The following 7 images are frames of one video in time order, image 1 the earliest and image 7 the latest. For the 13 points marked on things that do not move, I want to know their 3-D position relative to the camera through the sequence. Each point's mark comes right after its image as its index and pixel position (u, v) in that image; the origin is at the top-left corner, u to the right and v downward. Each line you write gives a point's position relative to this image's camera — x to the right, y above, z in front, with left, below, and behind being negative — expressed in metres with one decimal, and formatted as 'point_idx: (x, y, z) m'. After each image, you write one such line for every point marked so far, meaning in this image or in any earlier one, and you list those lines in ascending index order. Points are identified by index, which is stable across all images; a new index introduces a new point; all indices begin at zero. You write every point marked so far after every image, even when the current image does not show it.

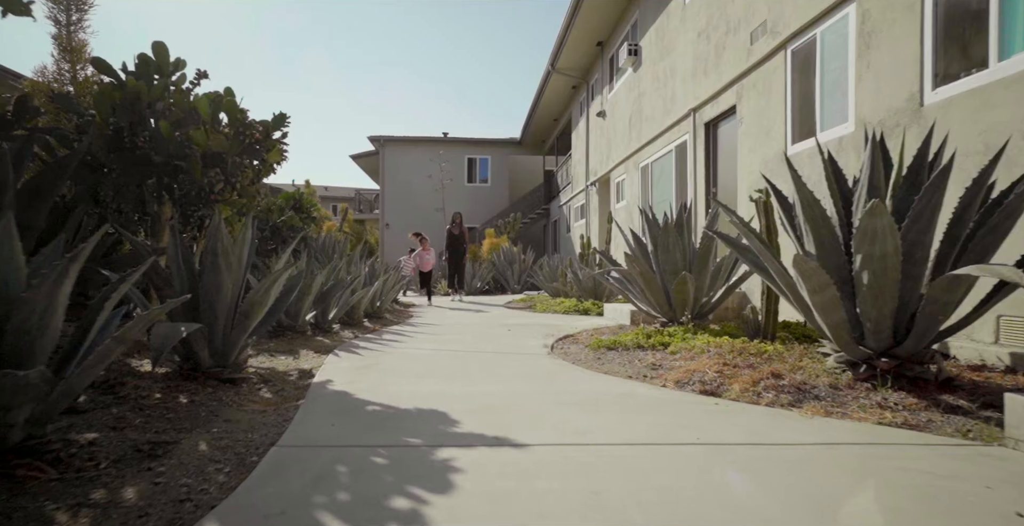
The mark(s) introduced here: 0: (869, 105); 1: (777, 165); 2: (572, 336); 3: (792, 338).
0: (+2.9, +1.3, +4.9) m
1: (+2.9, +1.1, +6.5) m
2: (+0.6, -0.8, +6.0) m
3: (+2.1, -0.6, +4.5) m
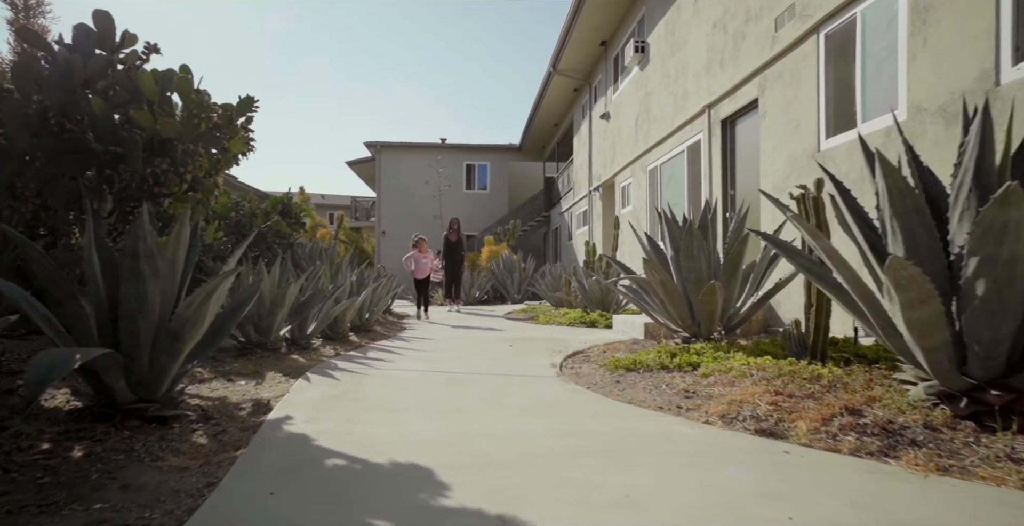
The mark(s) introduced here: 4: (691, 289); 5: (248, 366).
0: (+2.9, +1.2, +4.2) m
1: (+2.9, +1.0, +5.9) m
2: (+0.7, -0.8, +5.3) m
3: (+2.1, -0.6, +3.8) m
4: (+1.5, -0.2, +5.1) m
5: (-1.8, -0.7, +4.1) m
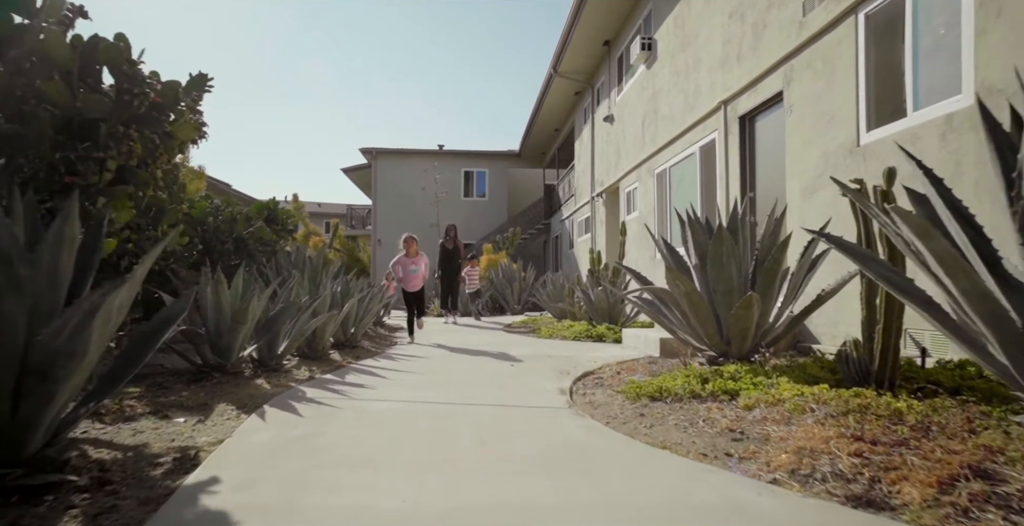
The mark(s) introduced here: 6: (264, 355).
0: (+3.0, +1.2, +3.6) m
1: (+2.9, +0.9, +5.3) m
2: (+0.7, -0.9, +4.6) m
3: (+2.1, -0.6, +3.1) m
4: (+1.5, -0.3, +4.4) m
5: (-1.8, -0.8, +3.4) m
6: (-1.9, -0.7, +4.5) m
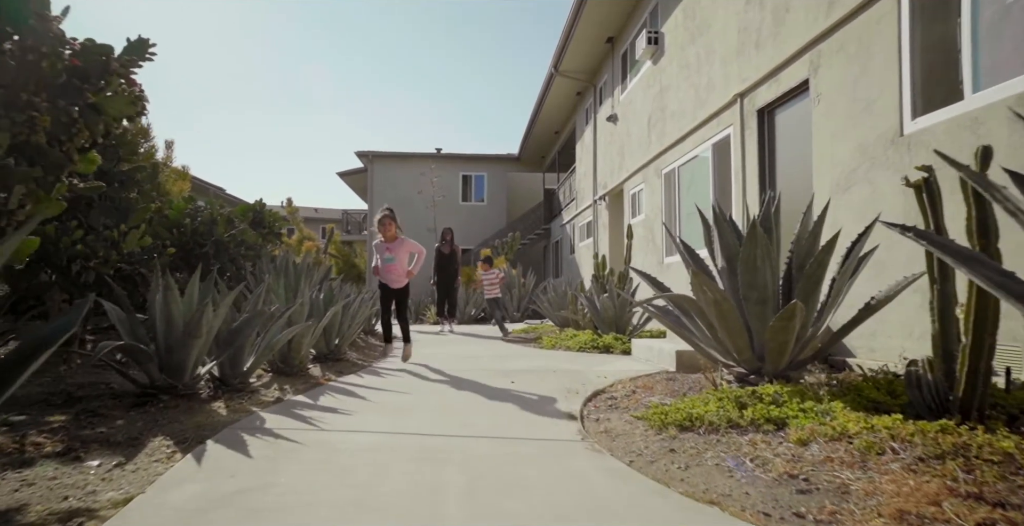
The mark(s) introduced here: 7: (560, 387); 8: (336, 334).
0: (+3.0, +1.2, +3.1) m
1: (+2.9, +0.9, +4.7) m
2: (+0.7, -0.9, +4.0) m
3: (+2.1, -0.7, +2.5) m
4: (+1.5, -0.3, +3.9) m
5: (-1.8, -0.8, +2.8) m
6: (-1.9, -0.7, +3.9) m
7: (+0.4, -0.9, +4.5) m
8: (-1.7, -0.7, +5.9) m
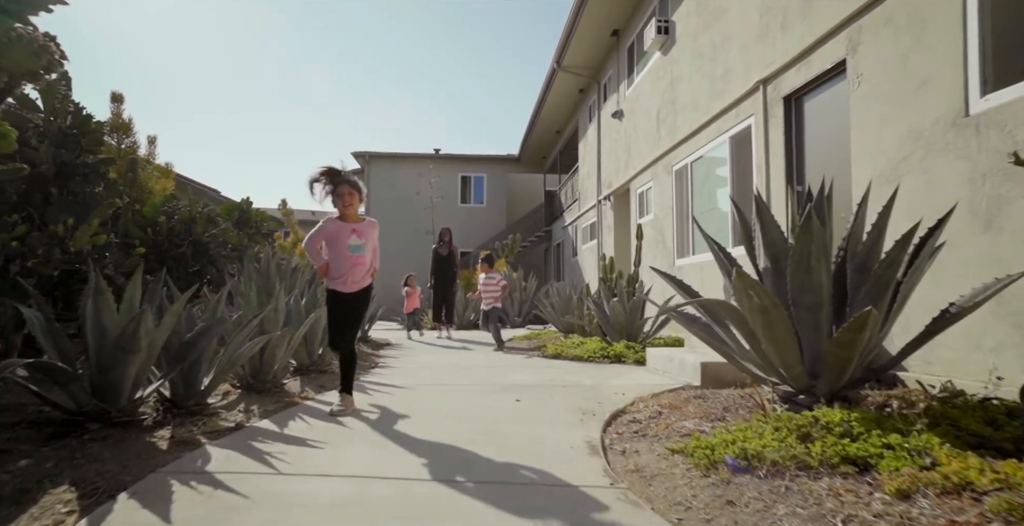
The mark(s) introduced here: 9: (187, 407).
0: (+3.0, +1.2, +2.5) m
1: (+3.0, +0.9, +4.1) m
2: (+0.7, -0.9, +3.4) m
3: (+2.2, -0.6, +1.9) m
4: (+1.6, -0.3, +3.2) m
5: (-1.8, -0.8, +2.2) m
6: (-1.8, -0.7, +3.3) m
7: (+0.4, -0.9, +3.9) m
8: (-1.7, -0.7, +5.3) m
9: (-1.8, -0.8, +3.3) m
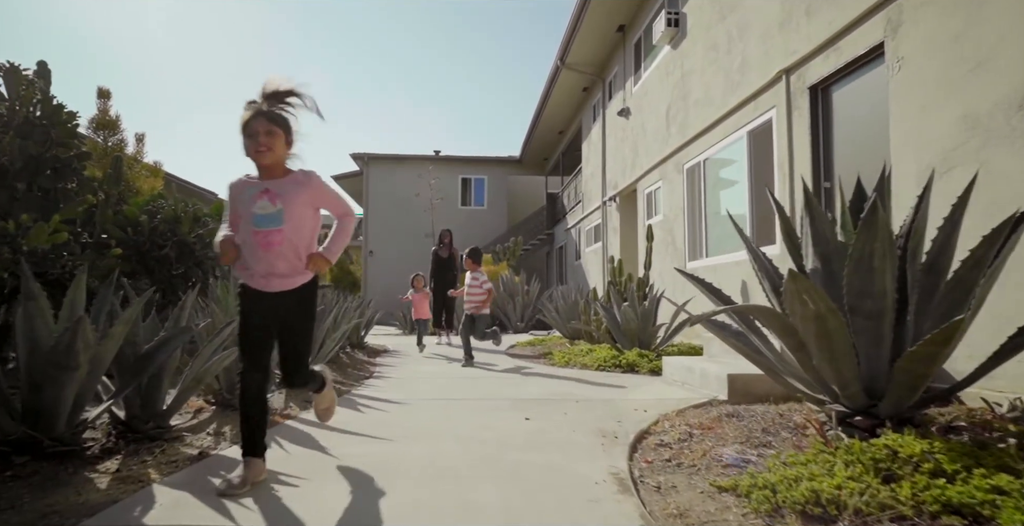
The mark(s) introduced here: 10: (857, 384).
0: (+3.1, +1.2, +2.0) m
1: (+3.0, +0.9, +3.6) m
2: (+0.8, -0.9, +3.0) m
3: (+2.2, -0.6, +1.5) m
4: (+1.6, -0.3, +2.8) m
5: (-1.7, -0.8, +1.7) m
6: (-1.8, -0.7, +2.8) m
7: (+0.5, -1.0, +3.5) m
8: (-1.7, -0.7, +4.8) m
9: (-1.7, -0.8, +2.8) m
10: (+1.6, -0.6, +2.8) m
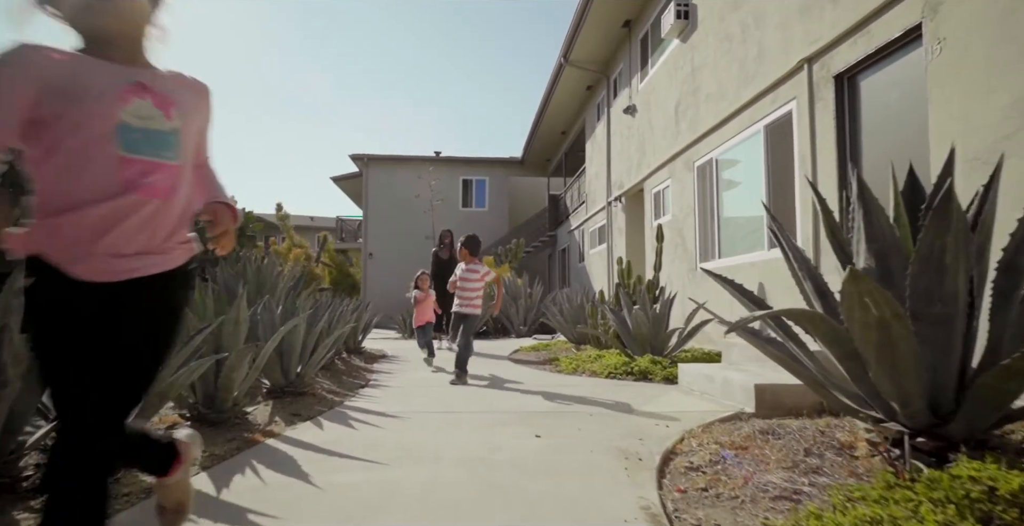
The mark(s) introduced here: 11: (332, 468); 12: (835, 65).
0: (+3.1, +1.2, +1.6) m
1: (+3.1, +0.9, +3.3) m
2: (+0.8, -0.9, +2.6) m
3: (+2.3, -0.6, +1.1) m
4: (+1.7, -0.3, +2.4) m
5: (-1.7, -0.7, +1.4) m
6: (-1.7, -0.7, +2.4) m
7: (+0.5, -0.9, +3.1) m
8: (-1.6, -0.7, +4.4) m
9: (-1.7, -0.8, +2.5) m
10: (+1.7, -0.6, +2.4) m
11: (-0.8, -0.9, +2.6) m
12: (+3.0, +1.9, +5.5) m
